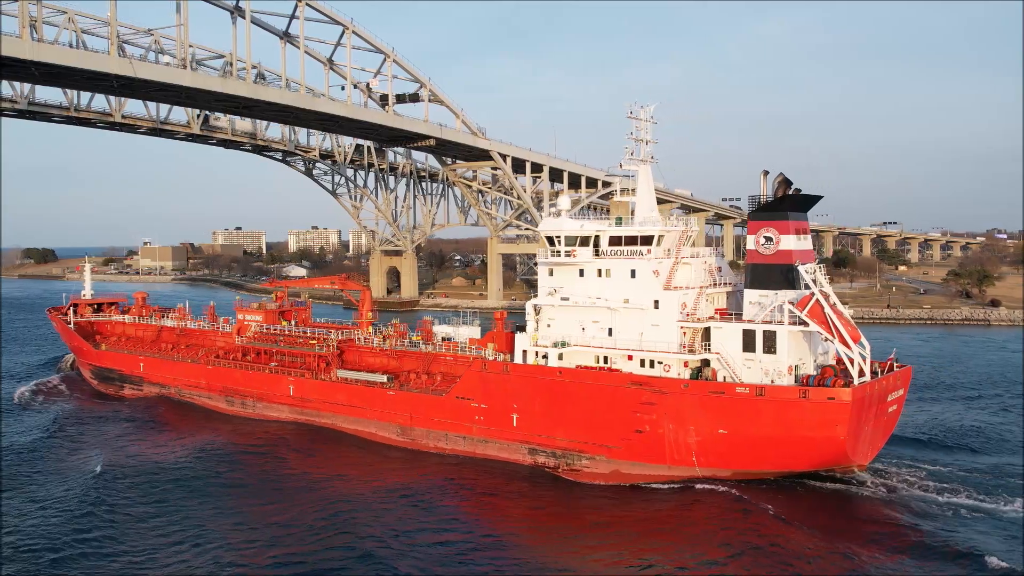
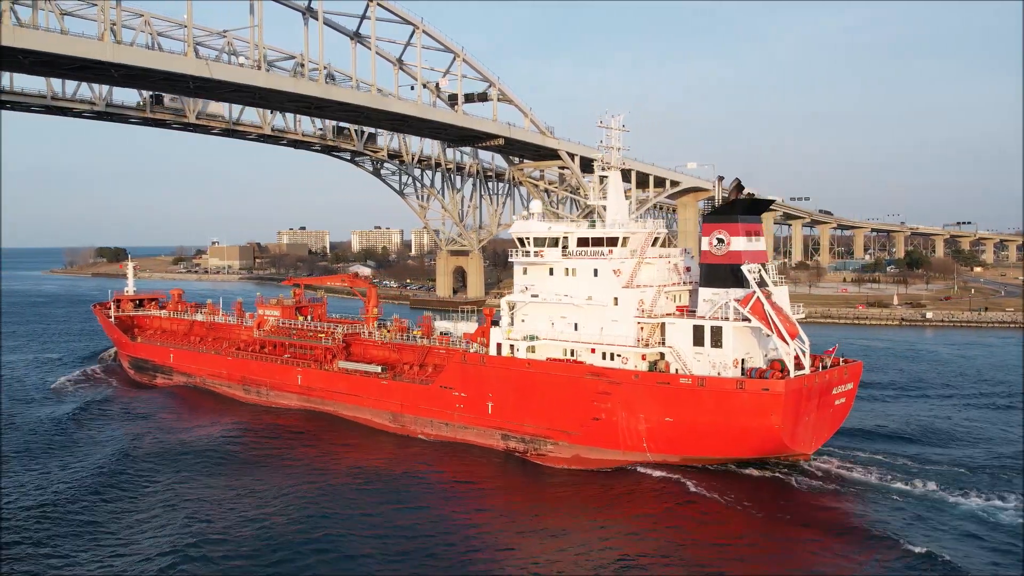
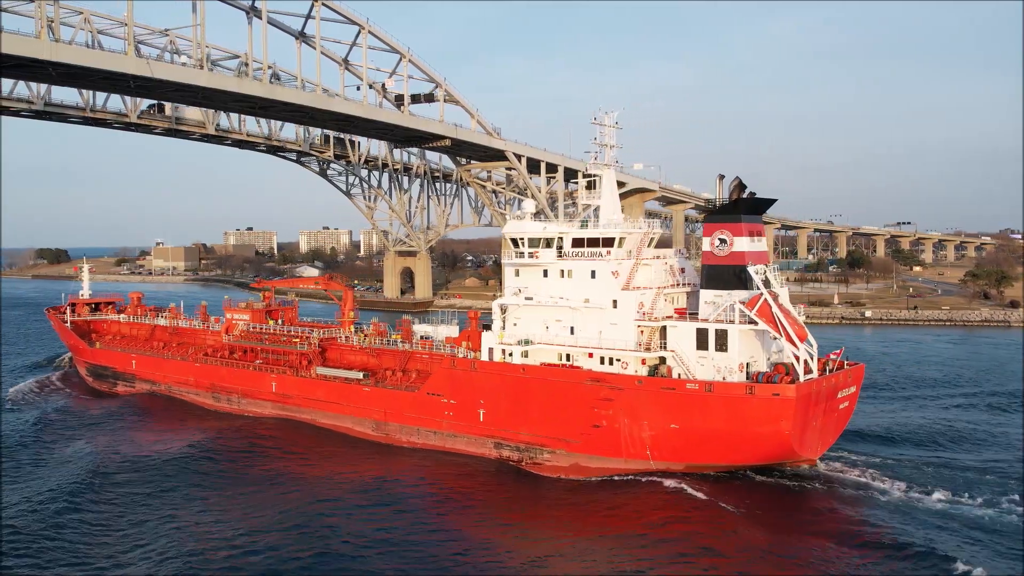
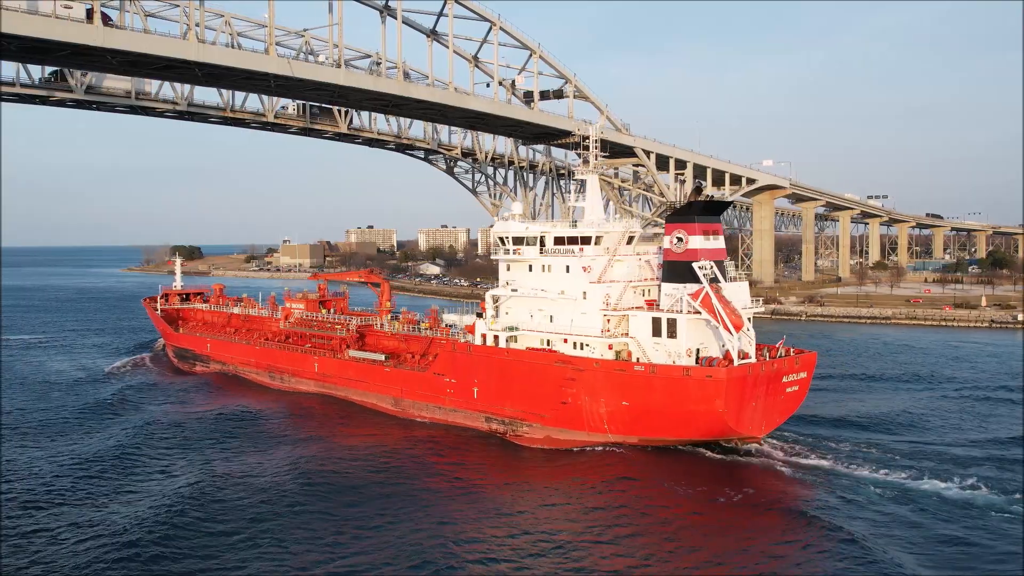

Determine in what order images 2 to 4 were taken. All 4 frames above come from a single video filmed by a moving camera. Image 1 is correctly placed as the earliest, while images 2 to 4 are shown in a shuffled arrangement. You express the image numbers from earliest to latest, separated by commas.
3, 2, 4
